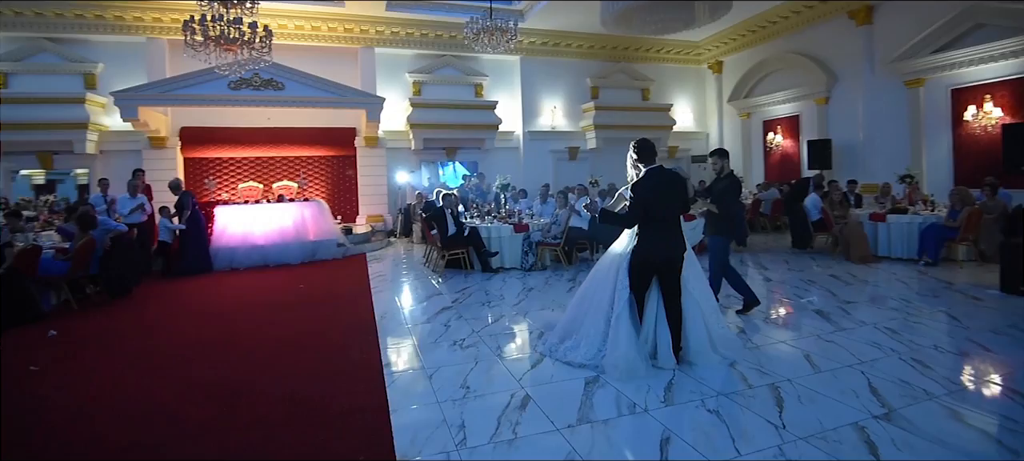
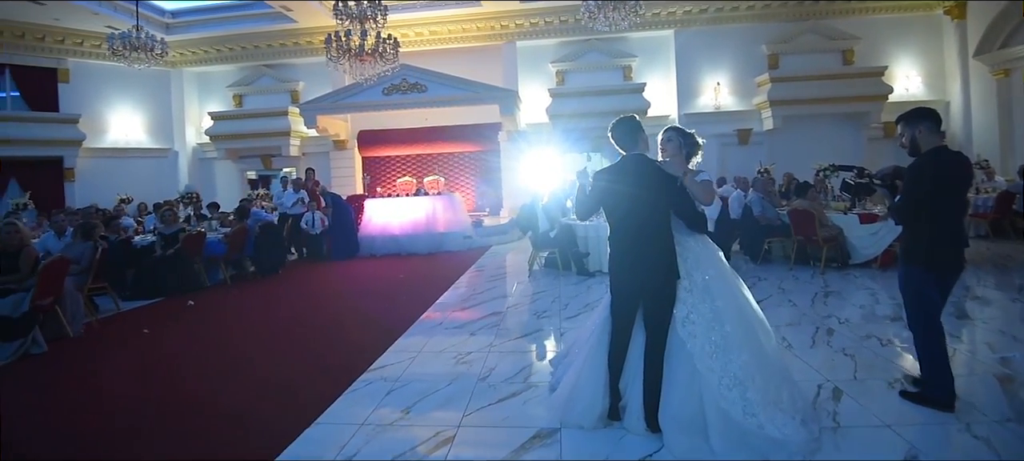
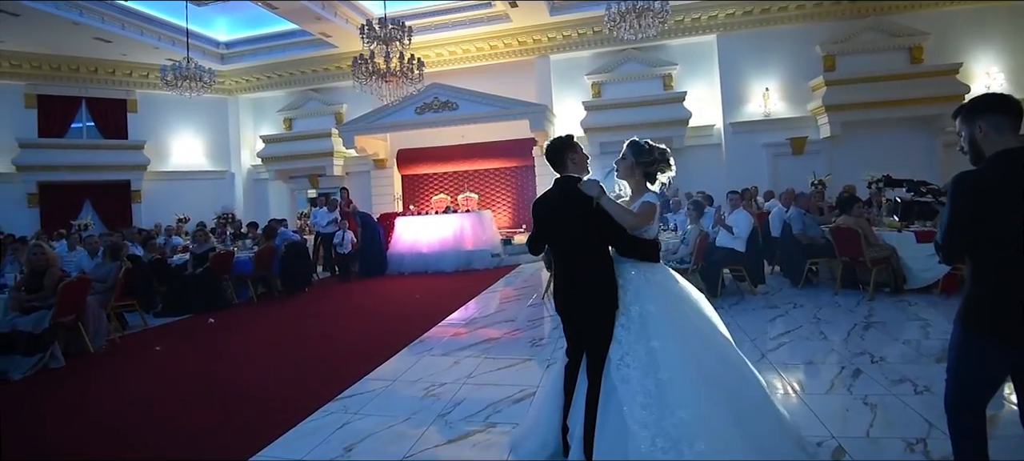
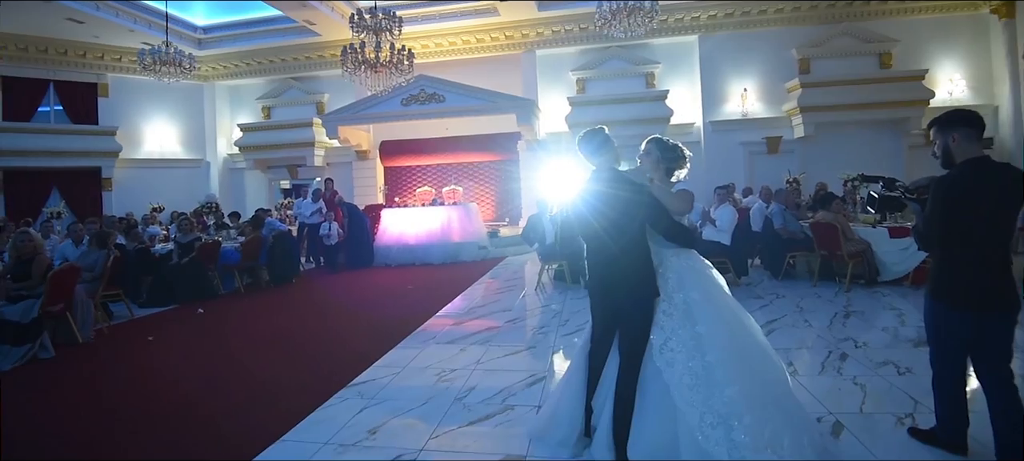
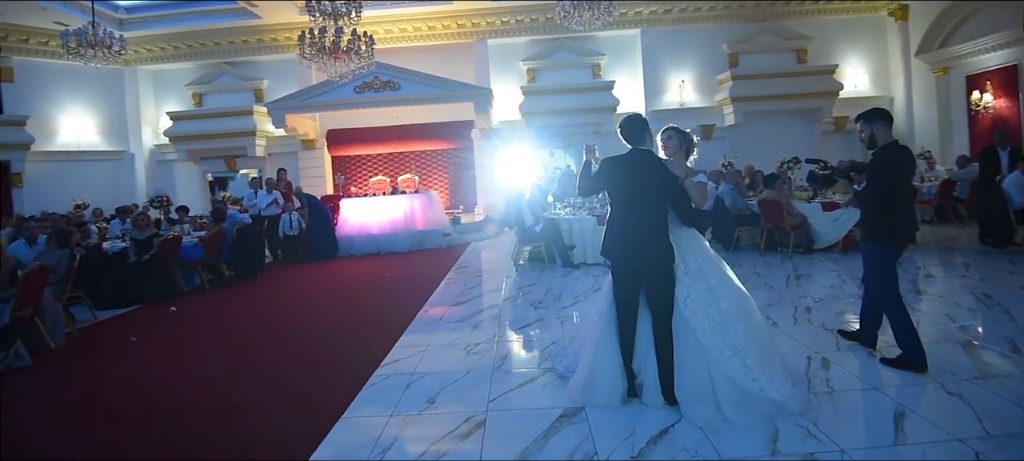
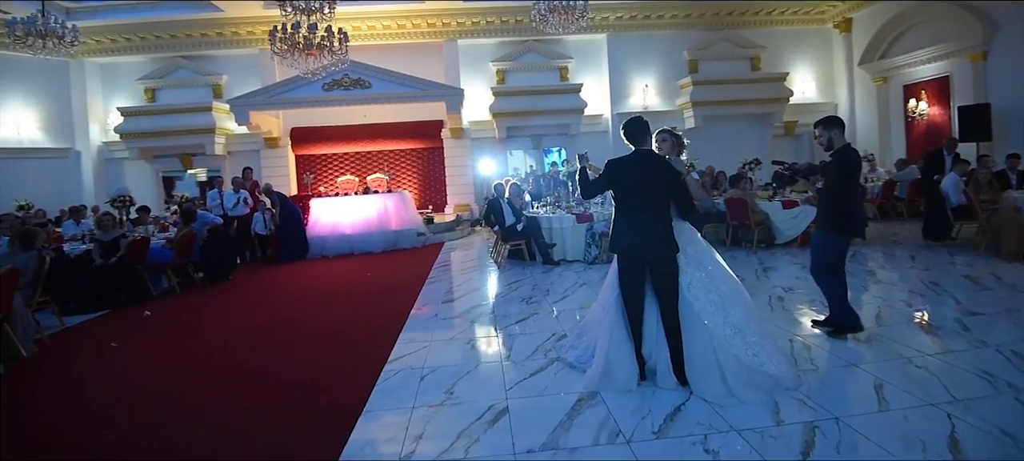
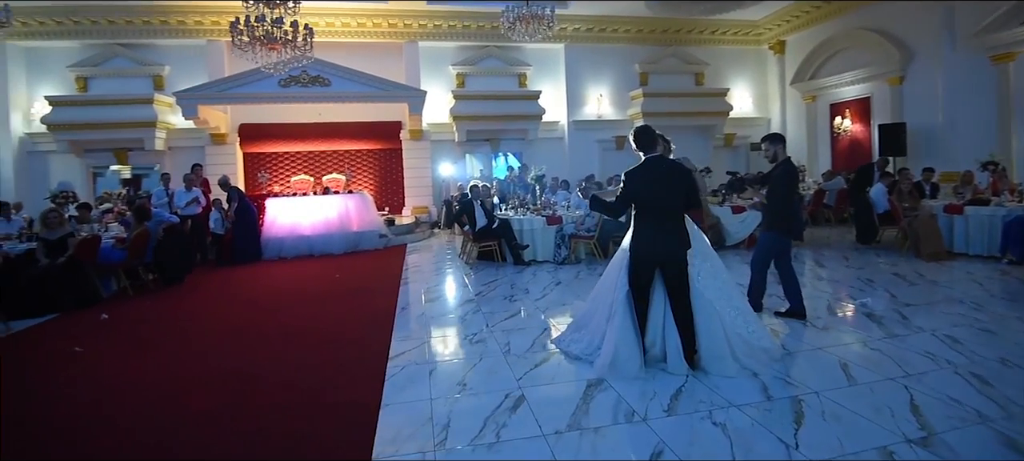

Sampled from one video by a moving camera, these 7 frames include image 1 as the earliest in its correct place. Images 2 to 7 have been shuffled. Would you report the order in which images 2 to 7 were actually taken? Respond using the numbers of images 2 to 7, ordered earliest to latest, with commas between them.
7, 6, 5, 2, 4, 3
